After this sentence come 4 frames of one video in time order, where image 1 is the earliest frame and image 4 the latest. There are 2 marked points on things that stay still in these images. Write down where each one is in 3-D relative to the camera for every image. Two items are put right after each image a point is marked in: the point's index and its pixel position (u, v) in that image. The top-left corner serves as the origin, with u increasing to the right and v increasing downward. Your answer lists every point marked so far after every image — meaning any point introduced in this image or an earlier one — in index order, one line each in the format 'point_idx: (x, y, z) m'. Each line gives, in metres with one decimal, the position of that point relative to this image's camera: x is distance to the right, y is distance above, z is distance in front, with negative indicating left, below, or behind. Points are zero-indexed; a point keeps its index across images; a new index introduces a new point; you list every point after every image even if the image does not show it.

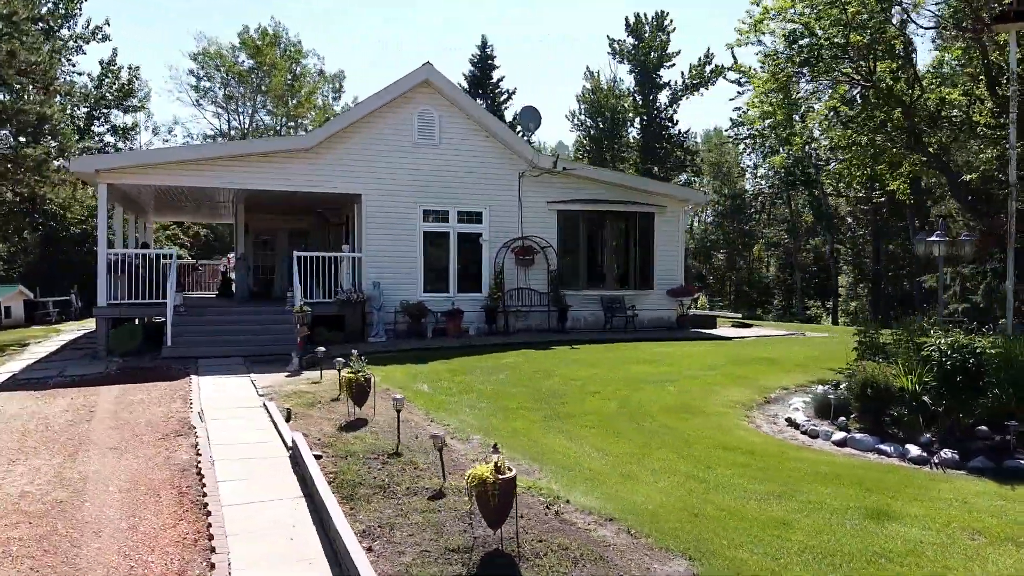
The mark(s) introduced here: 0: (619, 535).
0: (+0.6, -1.4, +4.6) m
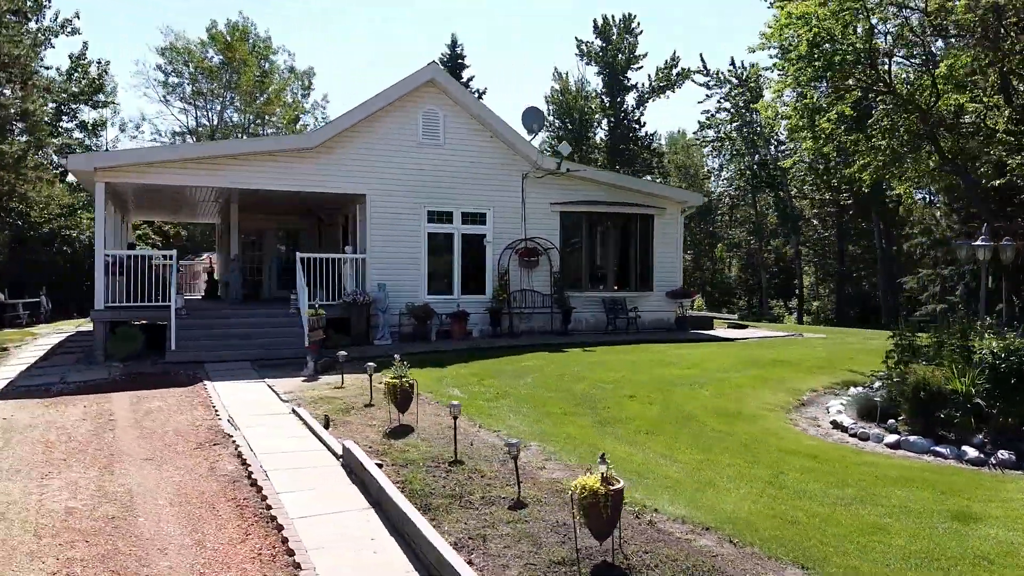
0: (+1.2, -1.4, +4.5) m
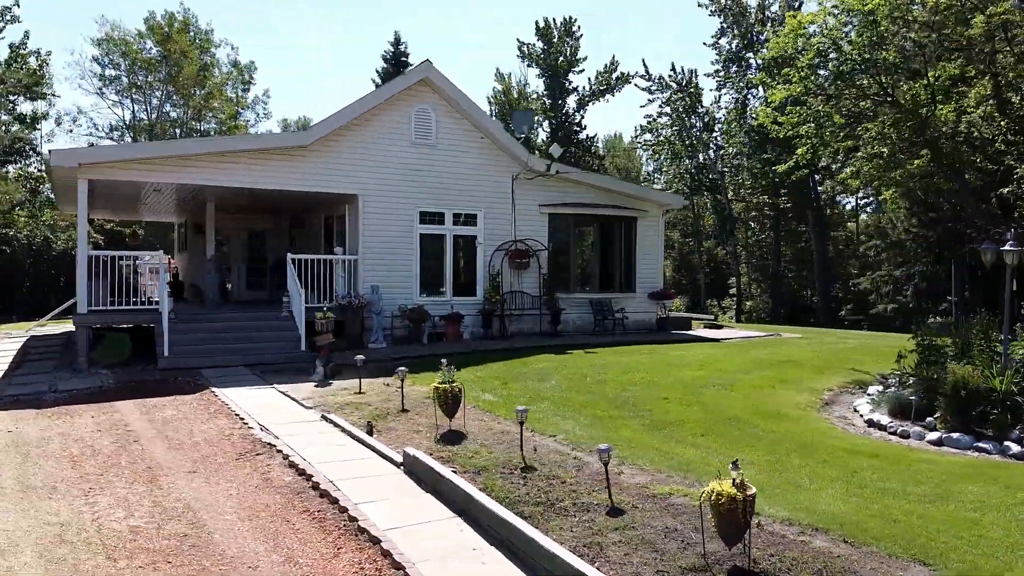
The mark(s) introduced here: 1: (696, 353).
0: (+1.8, -1.4, +4.6) m
1: (+2.5, -0.9, +11.1) m
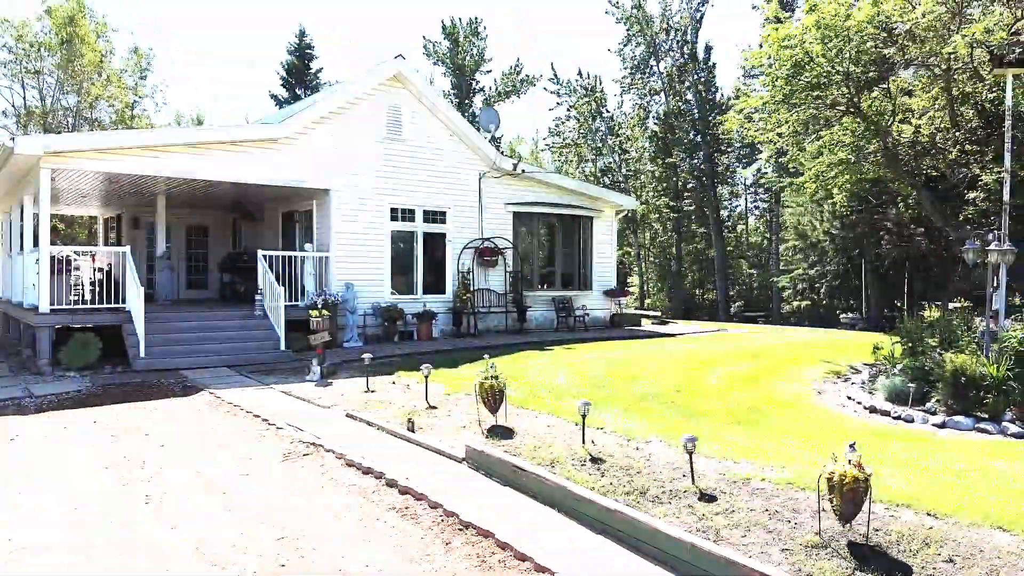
0: (+2.5, -1.4, +5.0) m
1: (+2.2, -0.8, +11.6) m
